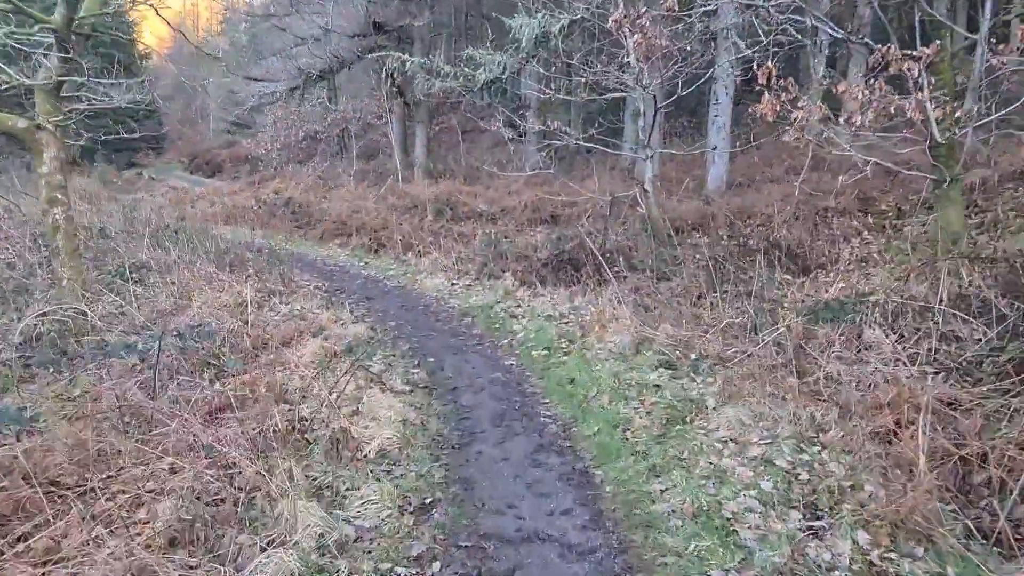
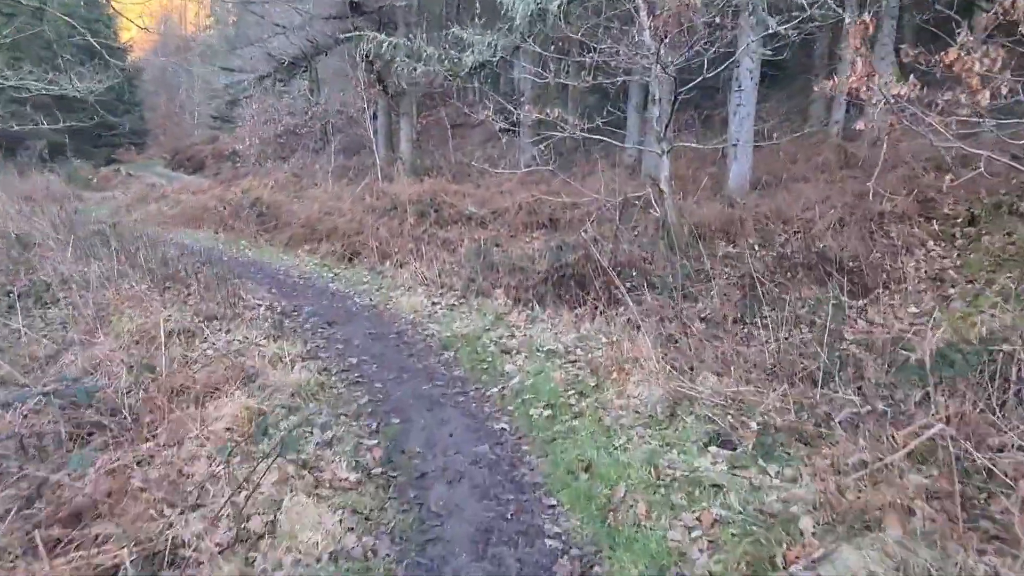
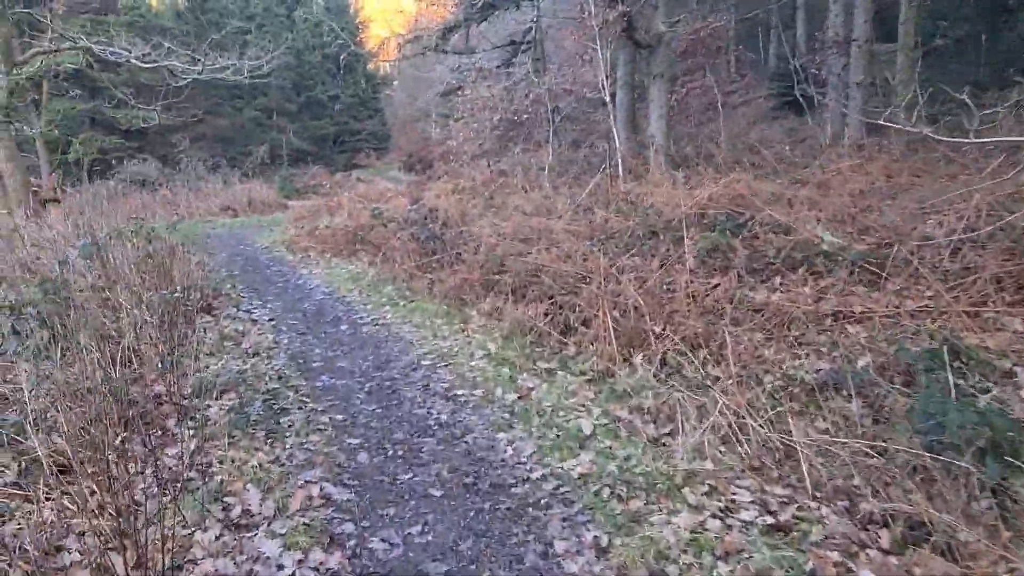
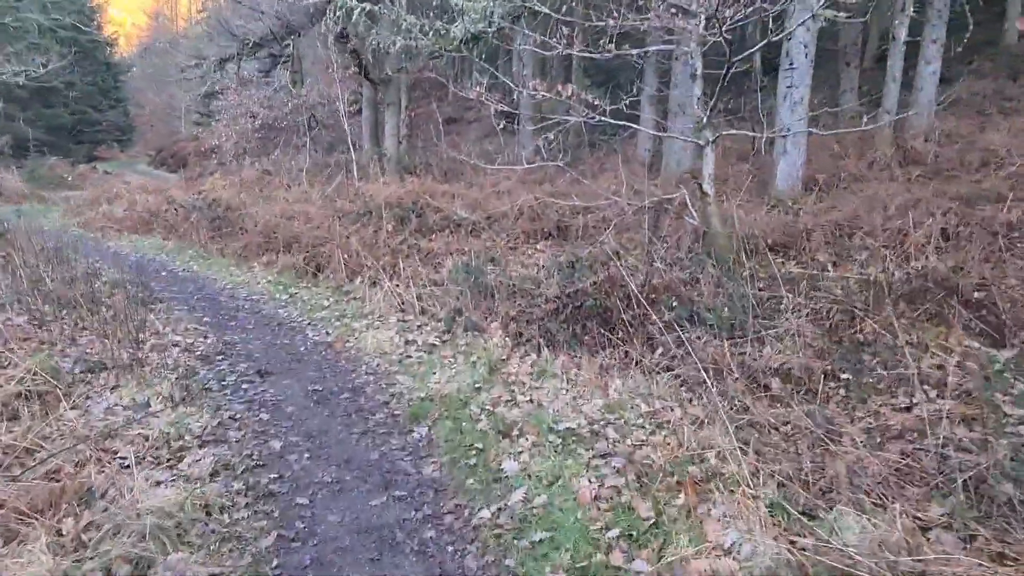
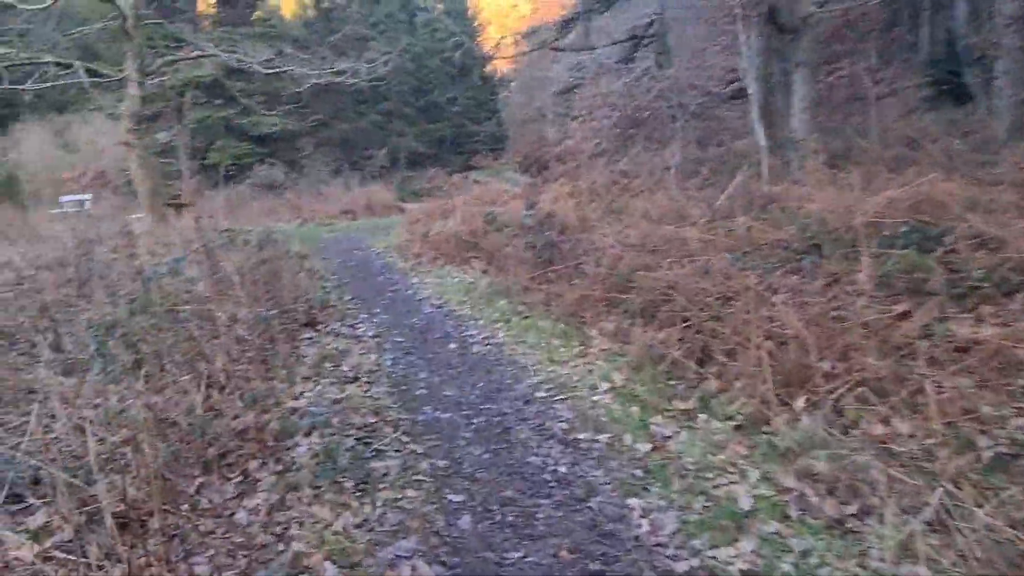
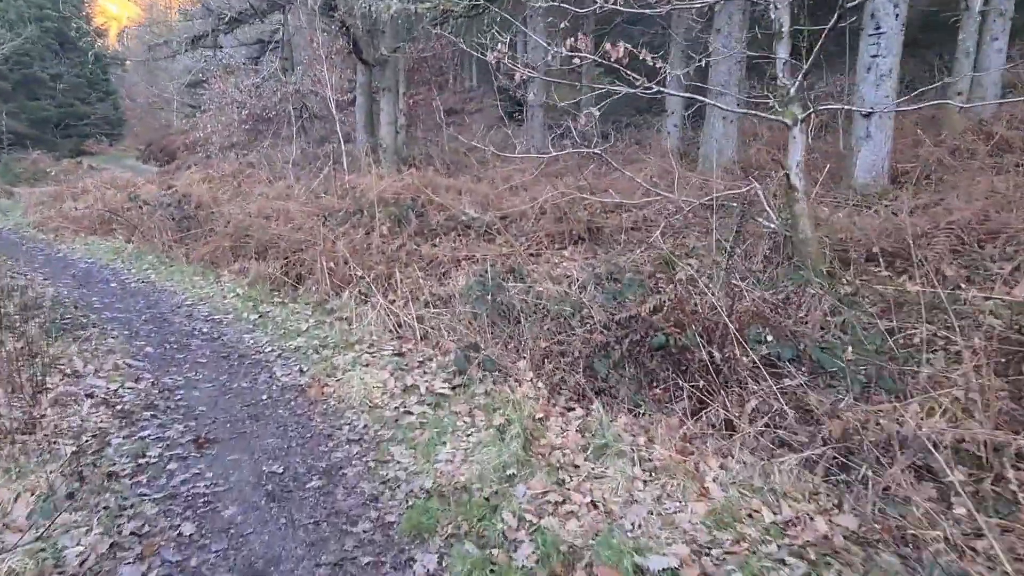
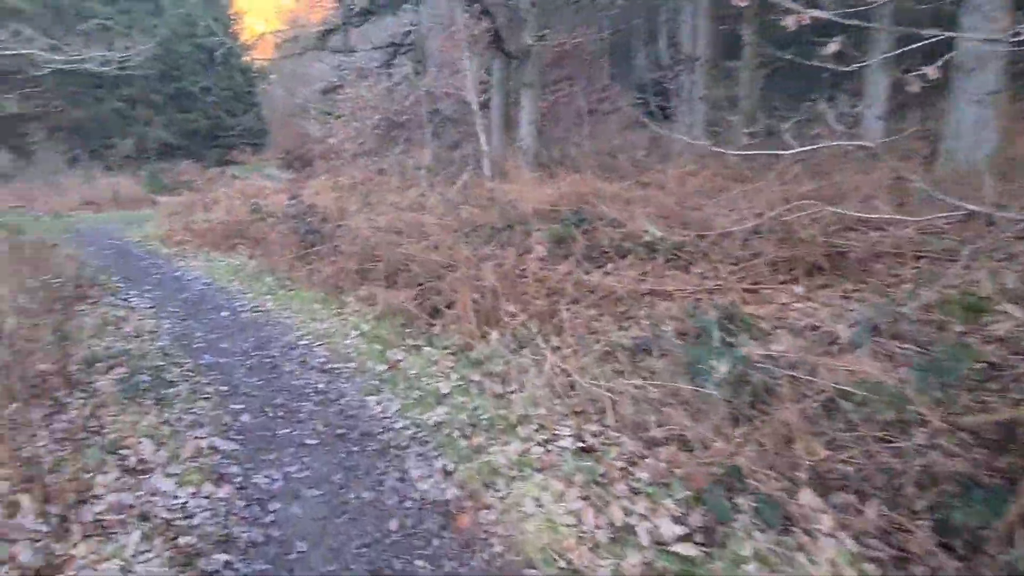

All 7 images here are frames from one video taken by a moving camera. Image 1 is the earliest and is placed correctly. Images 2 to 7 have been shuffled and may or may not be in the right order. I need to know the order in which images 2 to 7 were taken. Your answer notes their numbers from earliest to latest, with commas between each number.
2, 4, 6, 7, 3, 5
